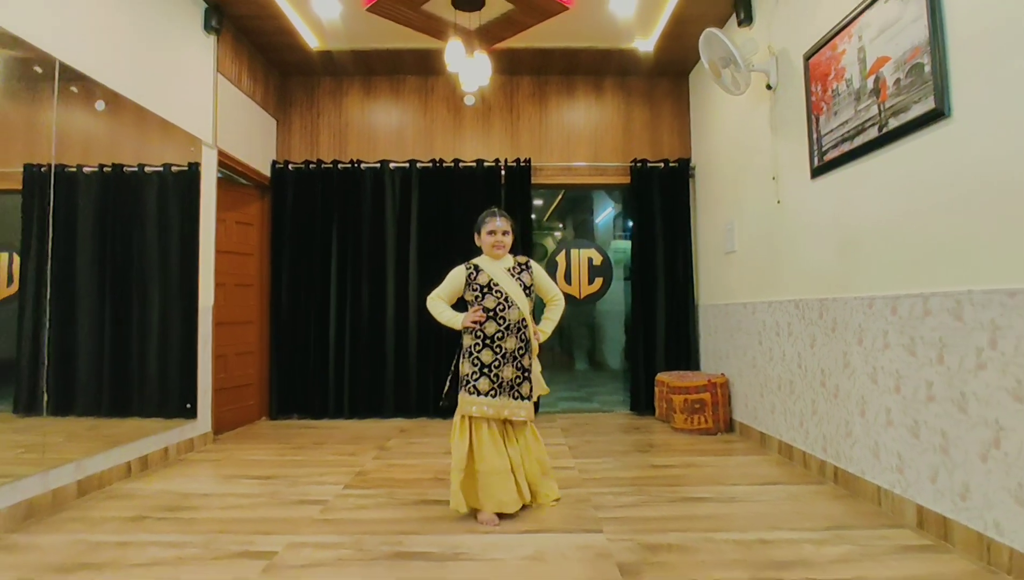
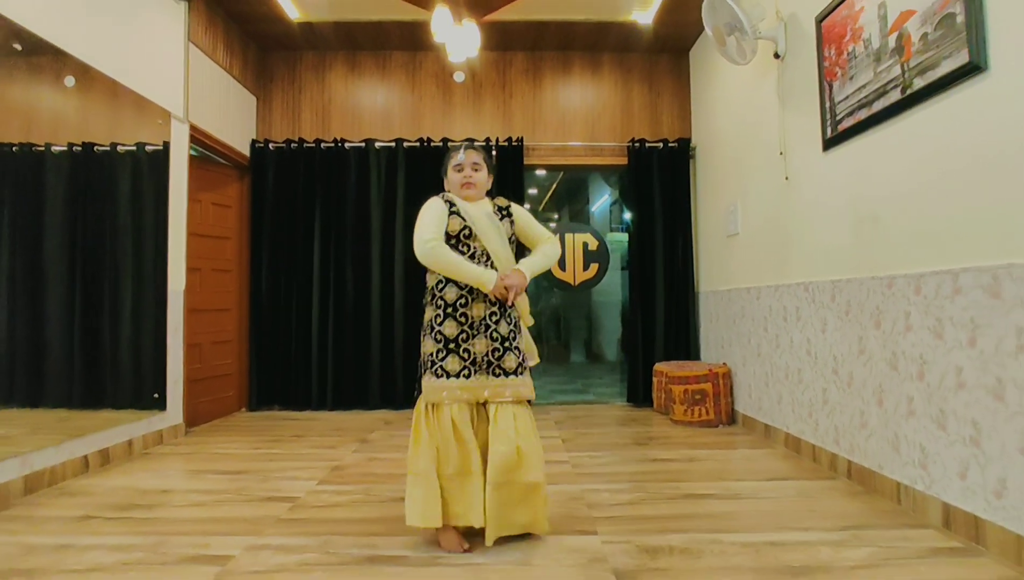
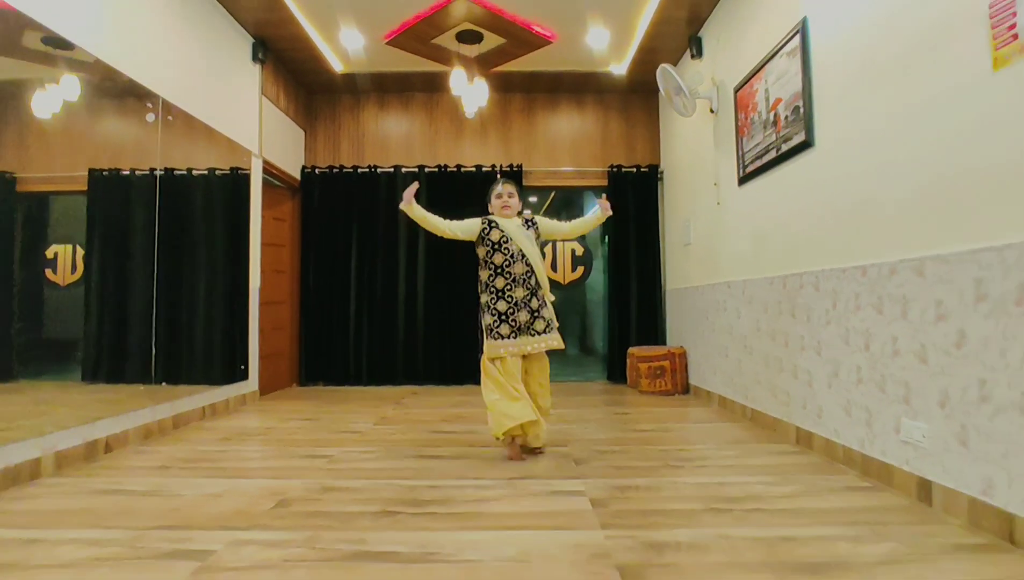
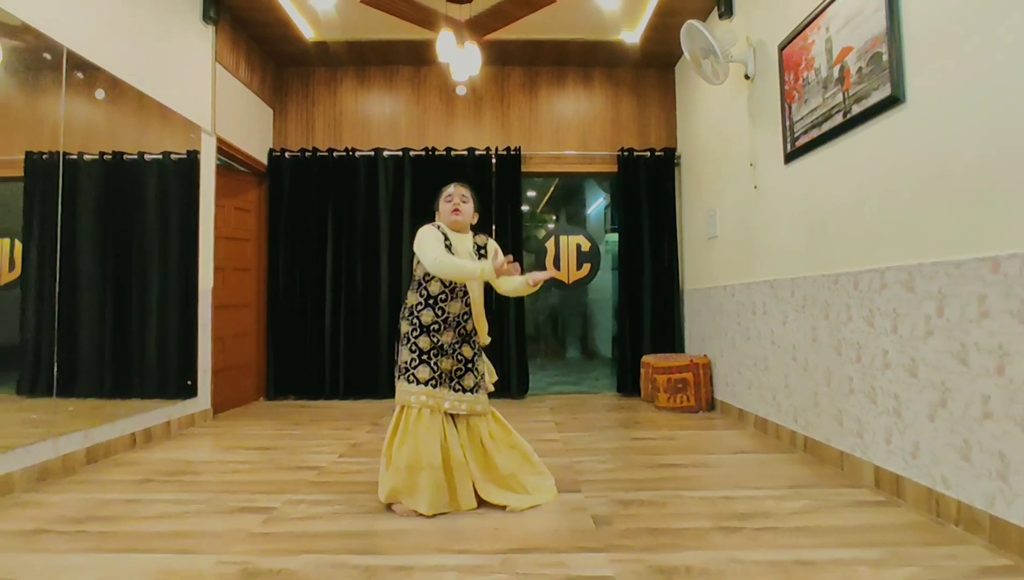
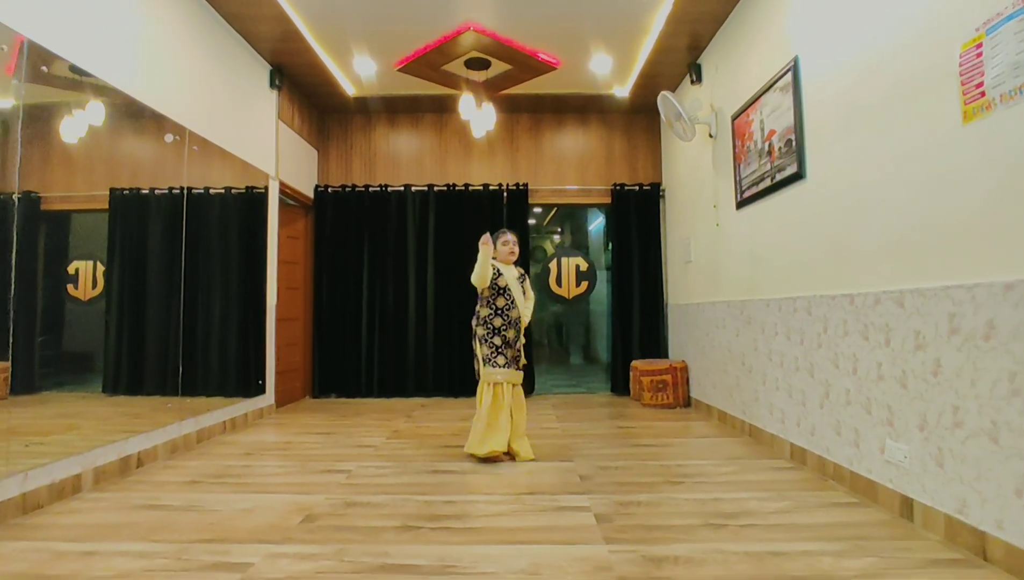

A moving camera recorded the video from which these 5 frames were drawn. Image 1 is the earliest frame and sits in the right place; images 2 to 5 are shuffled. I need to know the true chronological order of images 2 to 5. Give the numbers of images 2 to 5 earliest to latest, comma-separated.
5, 2, 4, 3
